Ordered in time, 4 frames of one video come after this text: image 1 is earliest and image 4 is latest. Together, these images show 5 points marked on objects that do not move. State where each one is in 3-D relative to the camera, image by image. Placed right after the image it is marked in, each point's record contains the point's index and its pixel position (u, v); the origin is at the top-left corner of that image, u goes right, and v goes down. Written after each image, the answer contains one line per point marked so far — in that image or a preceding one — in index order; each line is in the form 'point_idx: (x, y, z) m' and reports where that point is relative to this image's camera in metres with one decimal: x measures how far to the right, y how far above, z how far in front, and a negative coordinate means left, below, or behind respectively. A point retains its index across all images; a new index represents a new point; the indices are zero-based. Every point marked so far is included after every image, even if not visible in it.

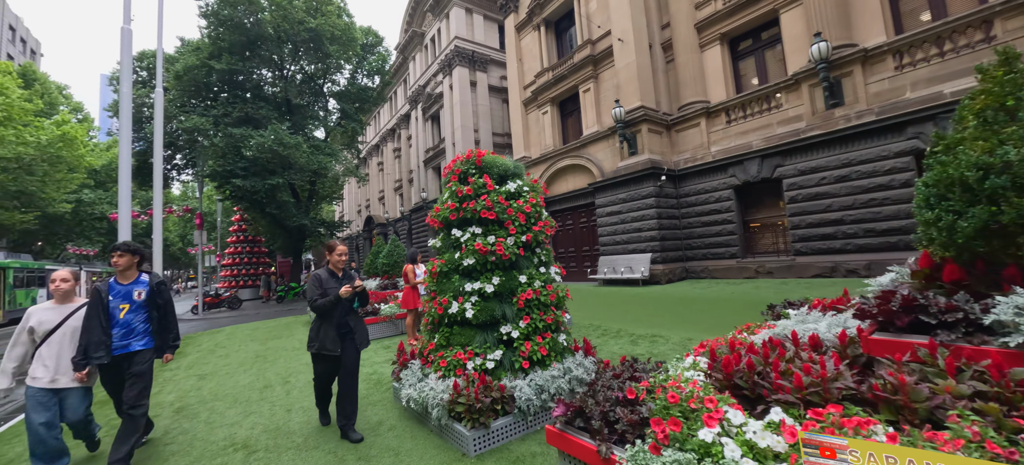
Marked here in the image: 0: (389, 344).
0: (-2.2, -2.0, +6.8) m
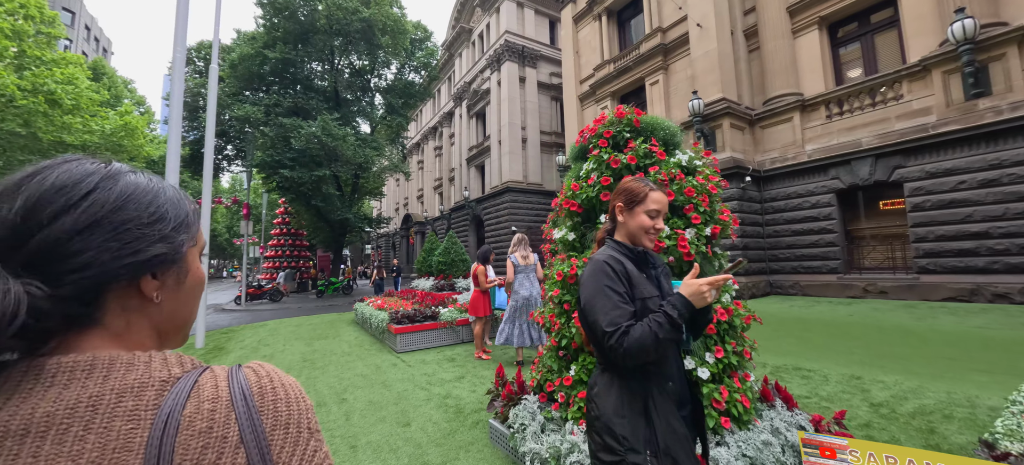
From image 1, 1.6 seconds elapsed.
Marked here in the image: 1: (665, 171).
0: (-0.9, -1.9, +5.8) m
1: (+0.9, +0.4, +2.3) m
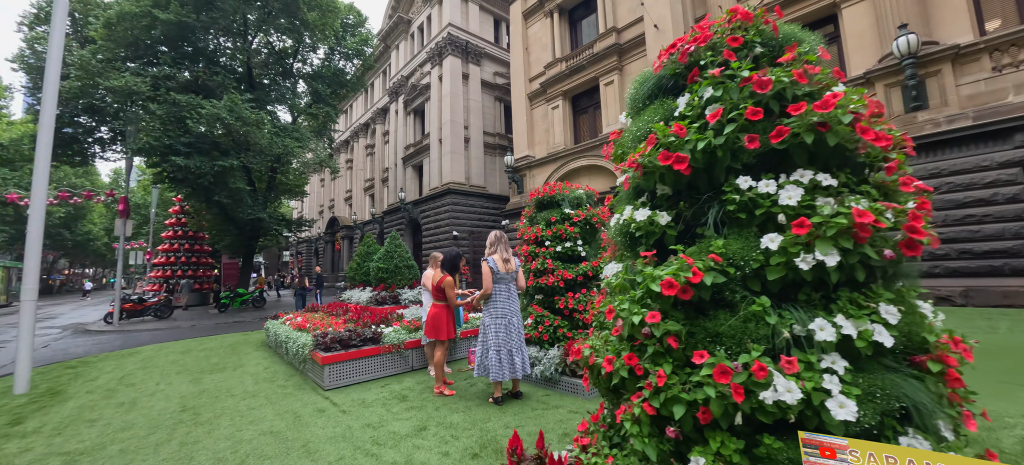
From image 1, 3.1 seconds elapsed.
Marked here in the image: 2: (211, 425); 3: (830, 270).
0: (-1.3, -1.9, +4.4) m
1: (+1.2, +0.5, +1.3) m
2: (-3.0, -1.9, +3.7) m
3: (+1.0, -0.1, +1.2) m
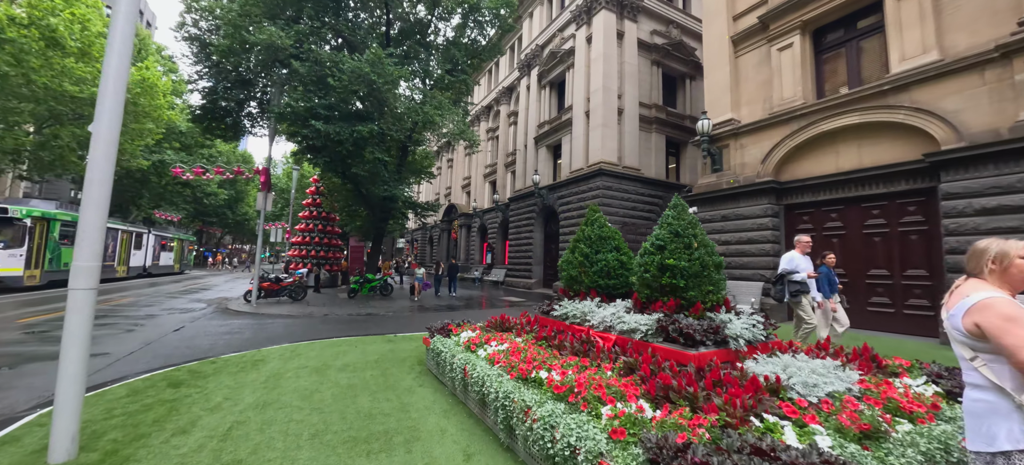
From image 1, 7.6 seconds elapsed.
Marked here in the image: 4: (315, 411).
0: (+1.8, -1.6, +0.9) m
1: (+3.6, +0.7, -2.7) m
2: (0.0, -1.5, +0.6) m
3: (+3.4, +0.1, -2.7) m
4: (-1.9, -1.7, +3.5) m
